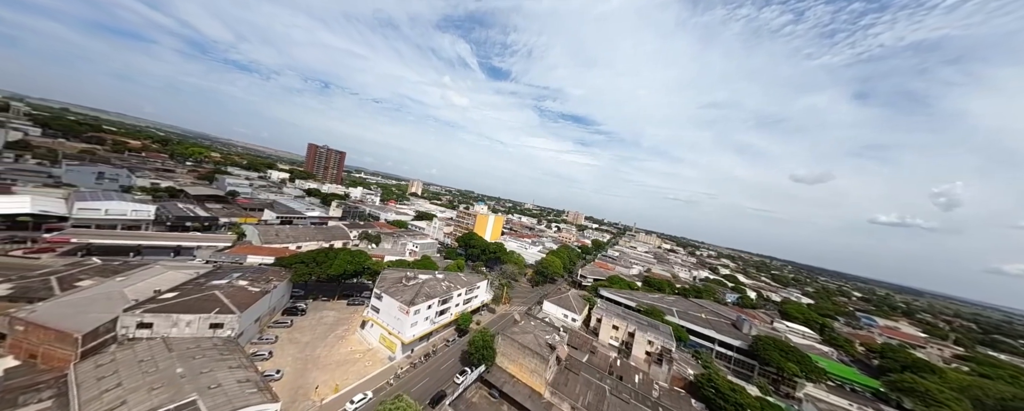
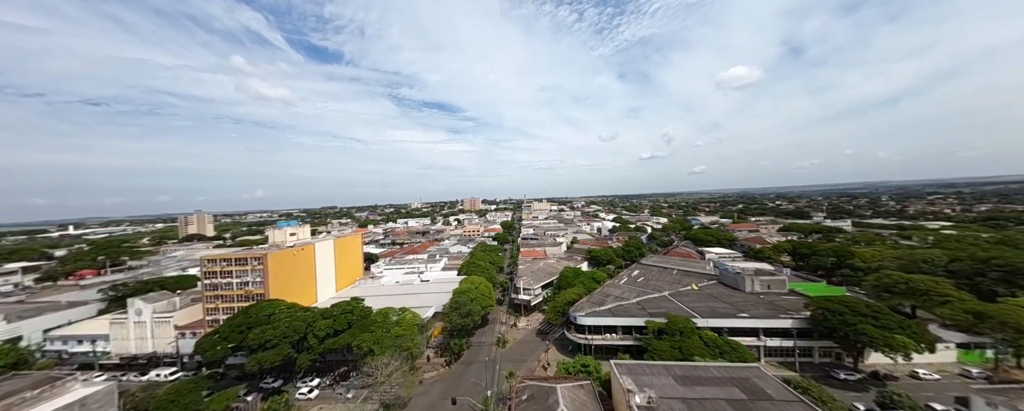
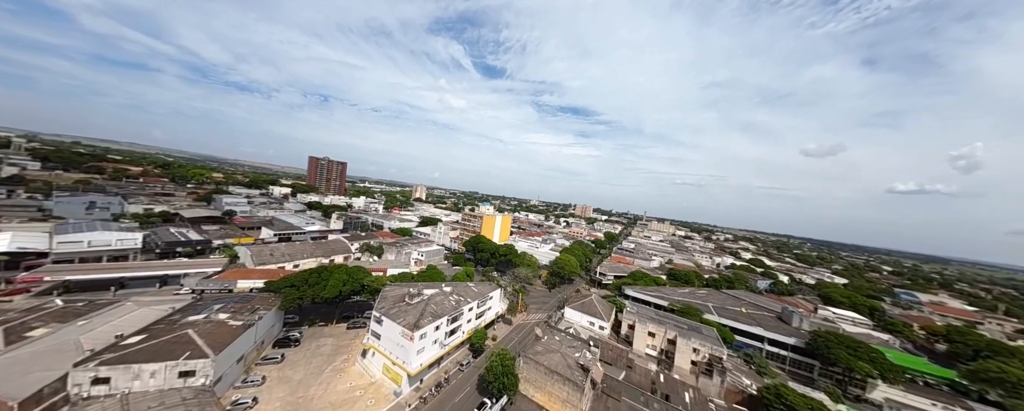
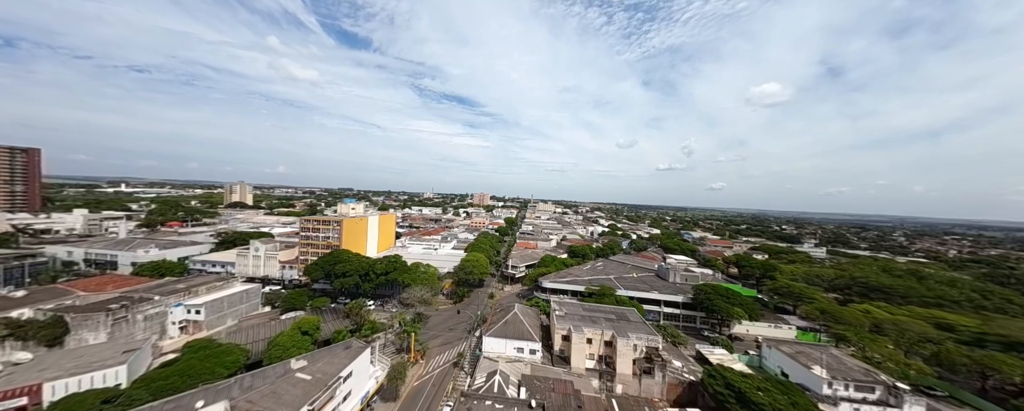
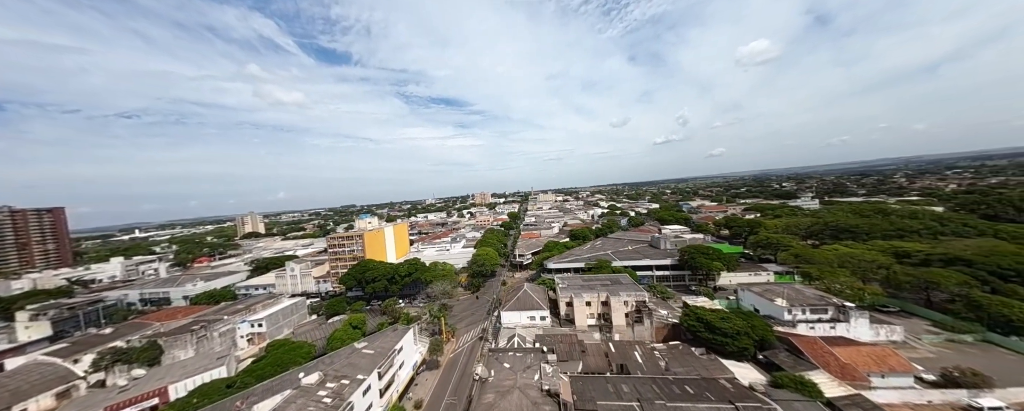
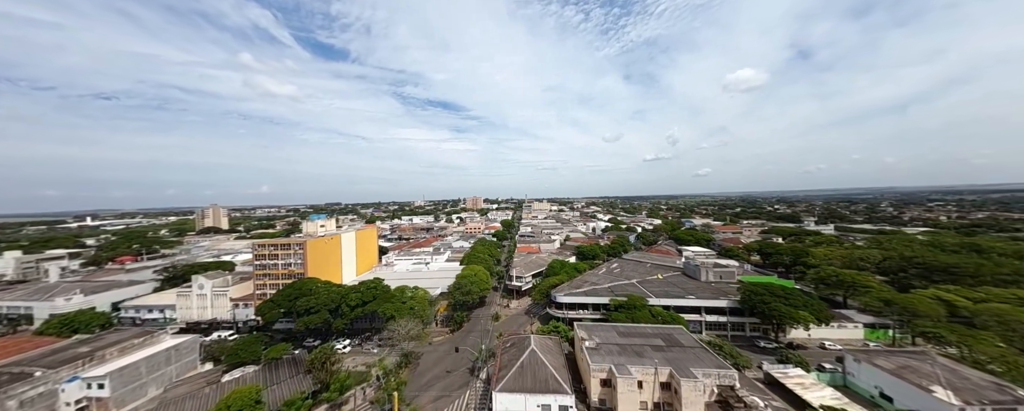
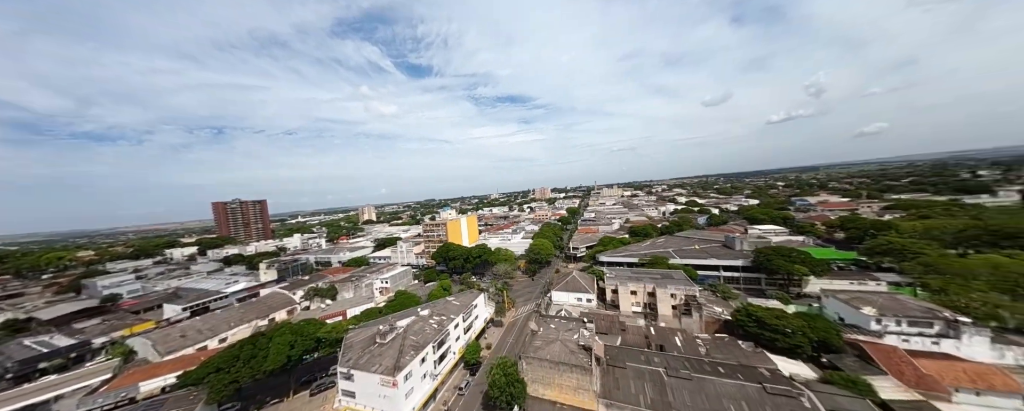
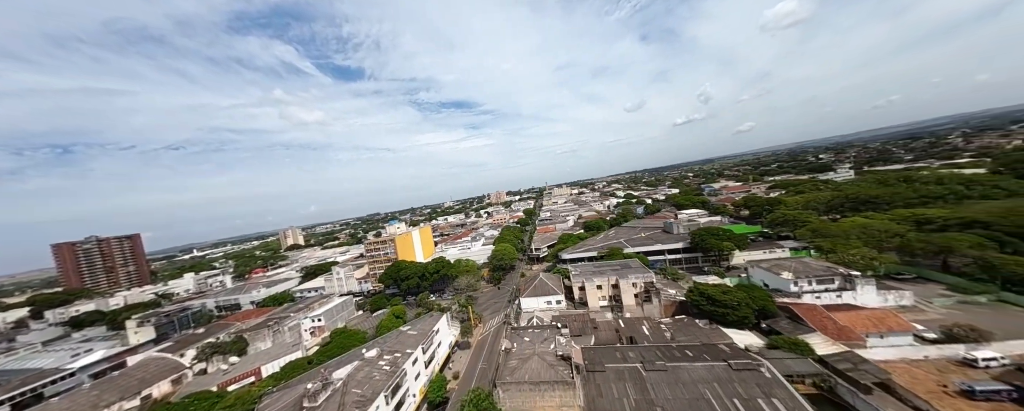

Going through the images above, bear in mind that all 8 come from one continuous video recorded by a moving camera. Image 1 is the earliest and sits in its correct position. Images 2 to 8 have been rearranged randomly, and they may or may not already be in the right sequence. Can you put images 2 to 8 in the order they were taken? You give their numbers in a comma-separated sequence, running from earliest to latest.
3, 7, 8, 5, 4, 6, 2
